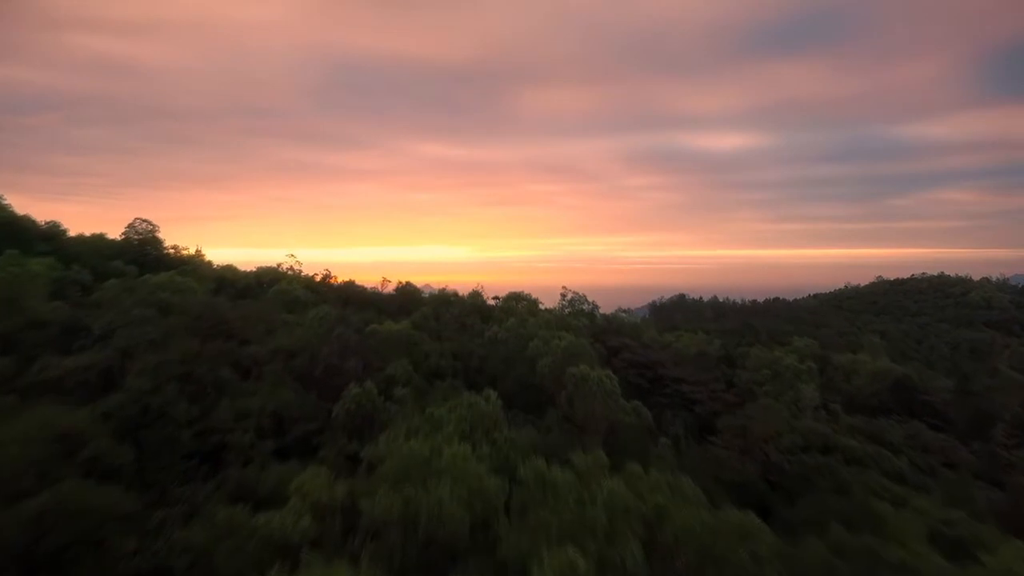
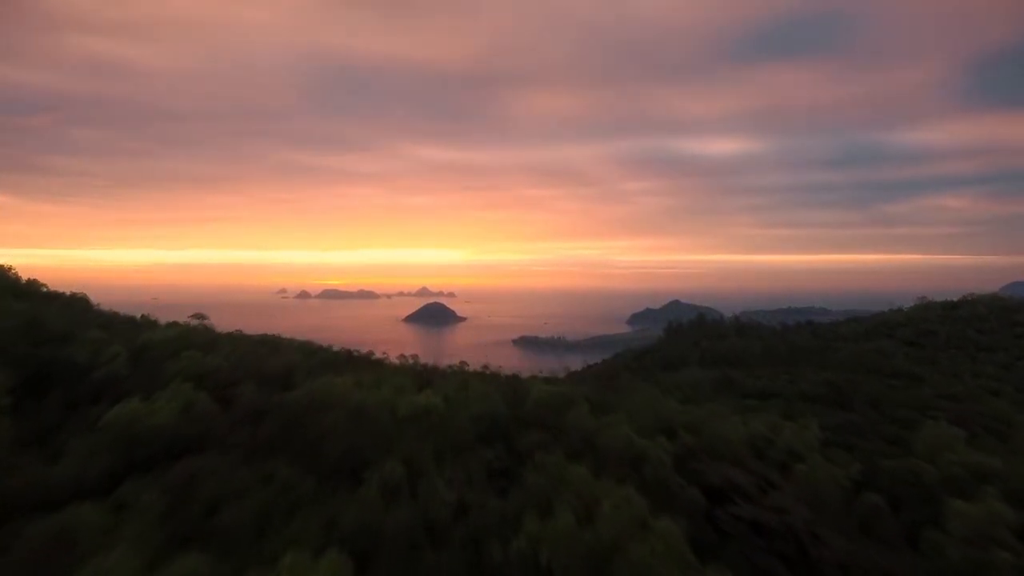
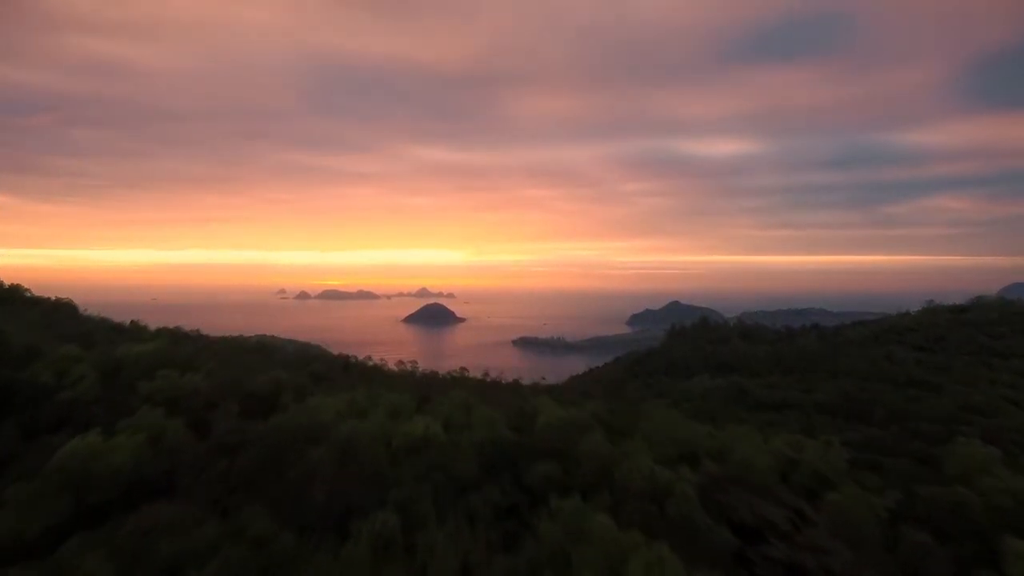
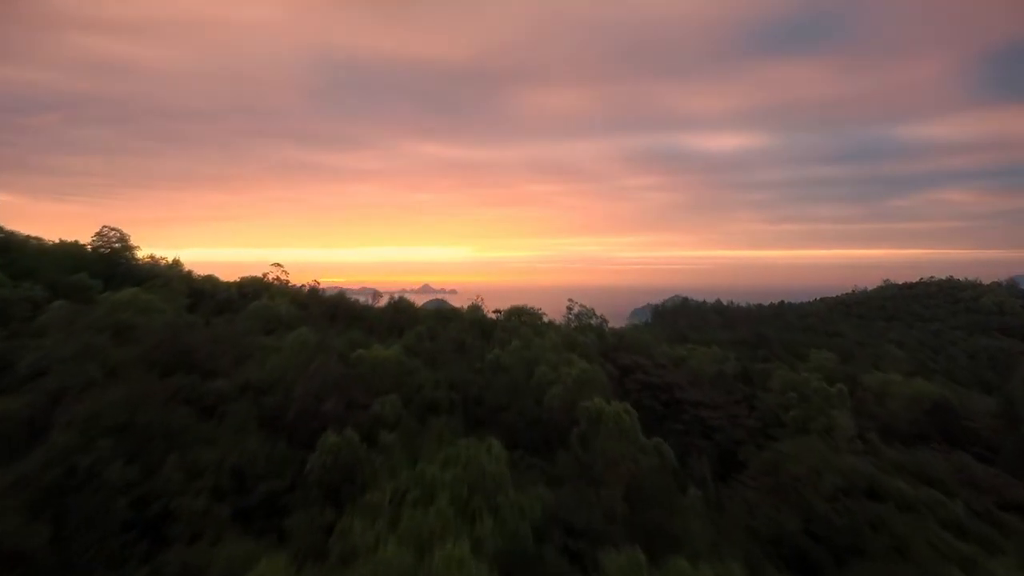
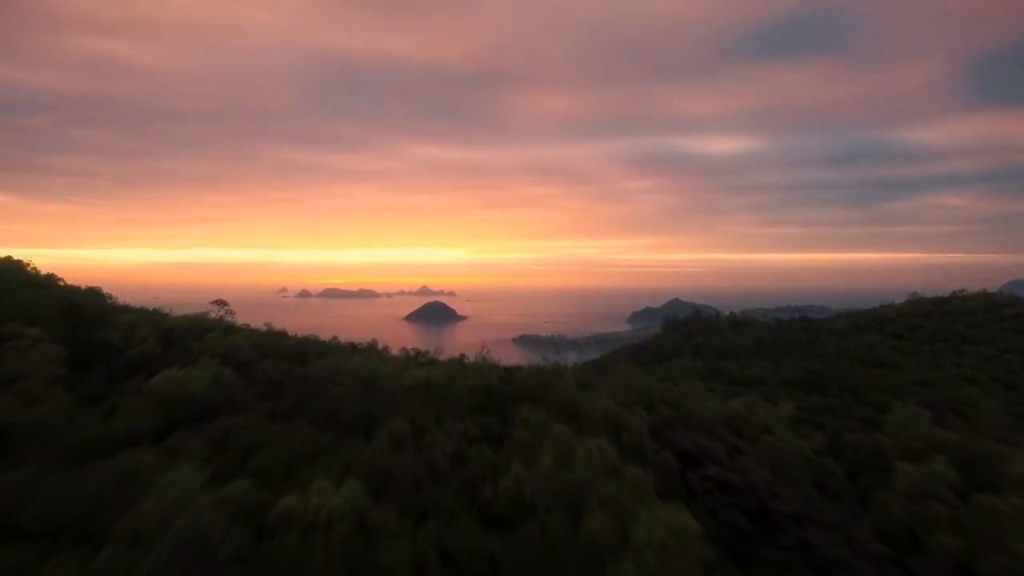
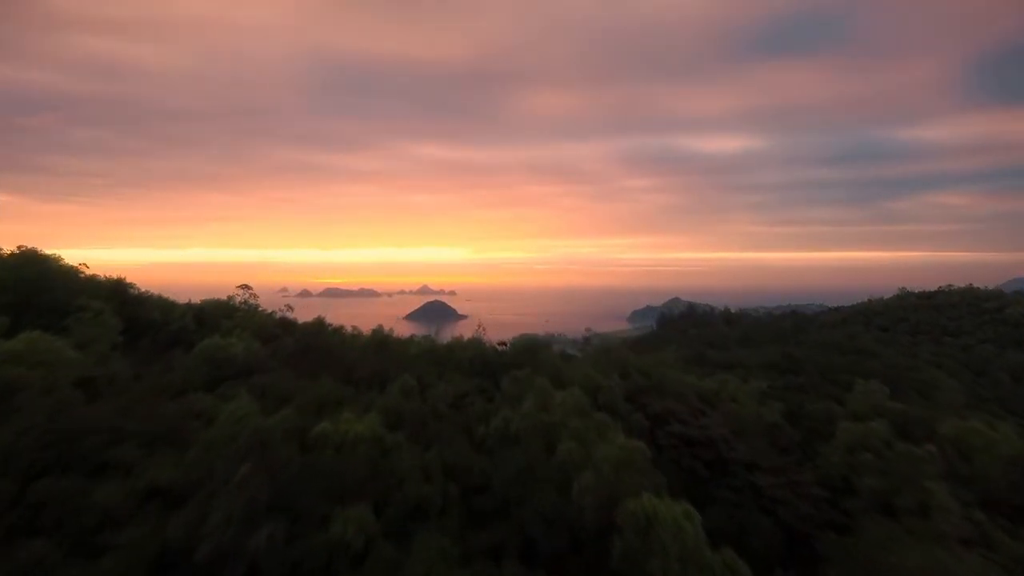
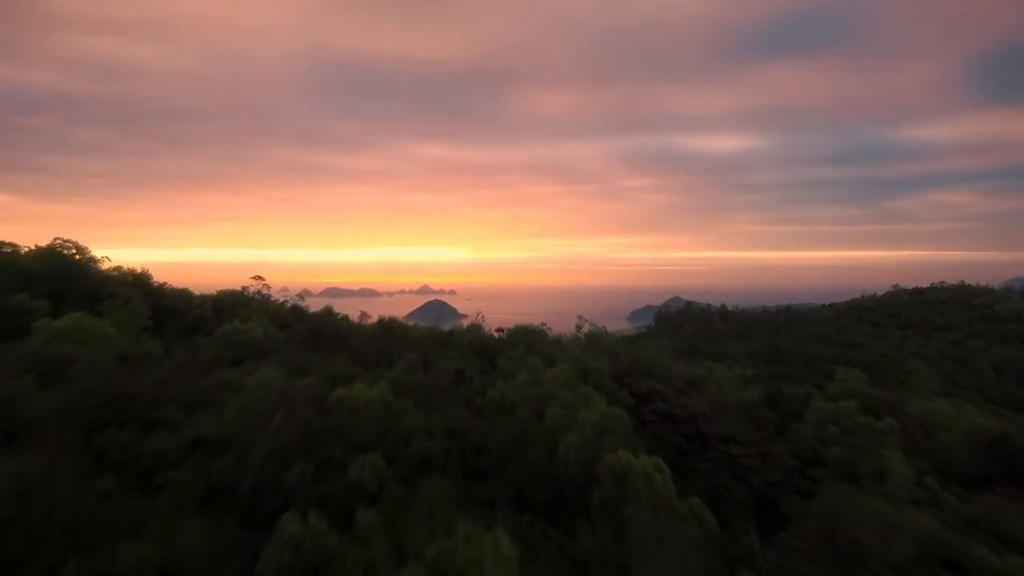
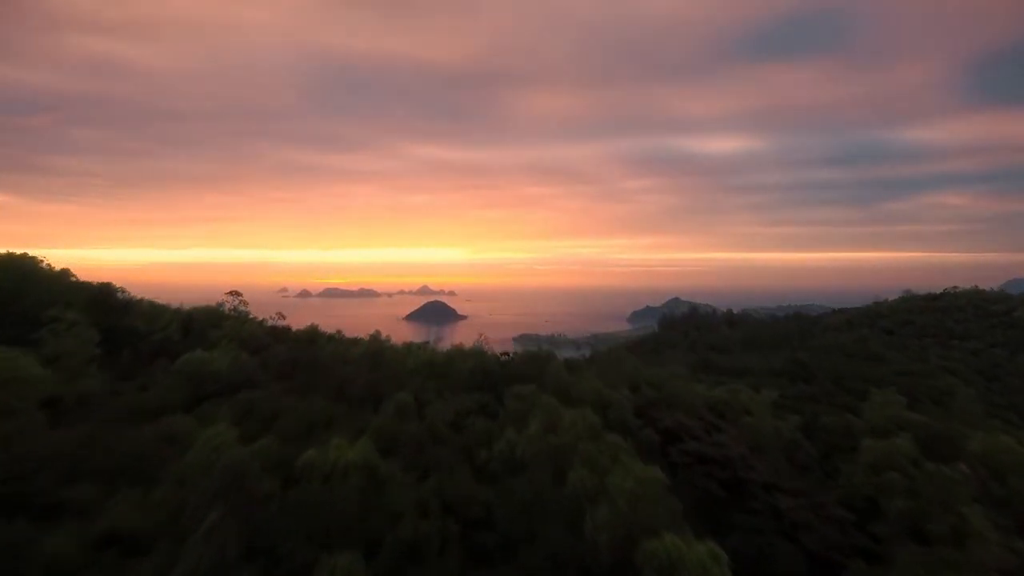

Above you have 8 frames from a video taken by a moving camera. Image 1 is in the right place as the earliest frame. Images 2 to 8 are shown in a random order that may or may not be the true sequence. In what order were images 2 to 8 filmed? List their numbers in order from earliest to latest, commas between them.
4, 7, 6, 8, 5, 2, 3
